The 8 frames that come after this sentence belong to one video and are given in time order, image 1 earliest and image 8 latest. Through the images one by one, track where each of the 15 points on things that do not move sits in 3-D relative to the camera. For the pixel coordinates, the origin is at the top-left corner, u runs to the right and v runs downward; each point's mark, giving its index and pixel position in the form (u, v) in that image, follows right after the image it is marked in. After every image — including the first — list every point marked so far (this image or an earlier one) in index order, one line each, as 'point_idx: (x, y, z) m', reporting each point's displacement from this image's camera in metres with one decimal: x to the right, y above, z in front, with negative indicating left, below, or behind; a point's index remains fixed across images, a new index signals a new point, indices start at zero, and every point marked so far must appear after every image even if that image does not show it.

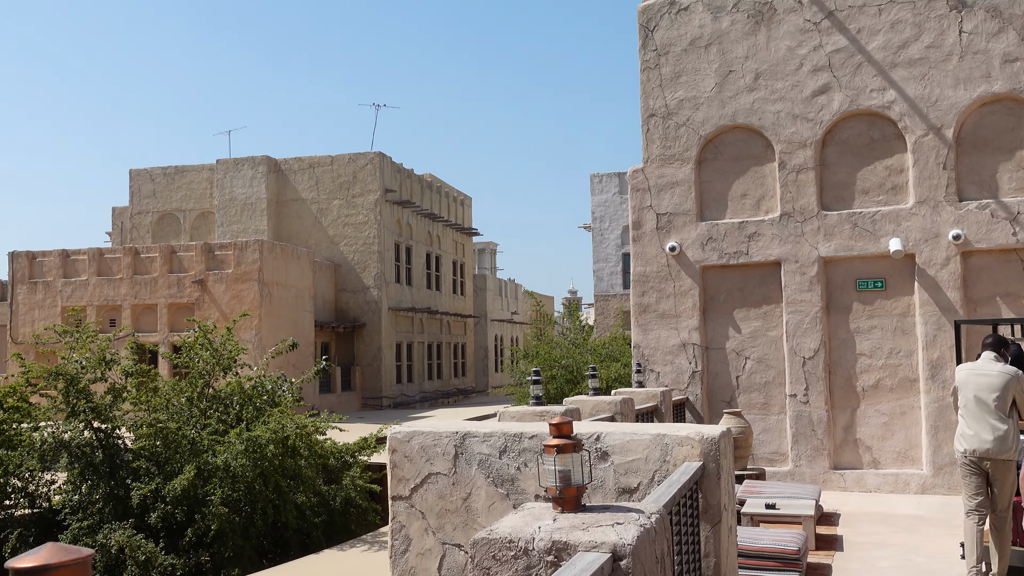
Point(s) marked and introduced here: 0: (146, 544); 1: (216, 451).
0: (-5.9, -4.1, +15.0) m
1: (-5.2, -2.9, +16.6) m
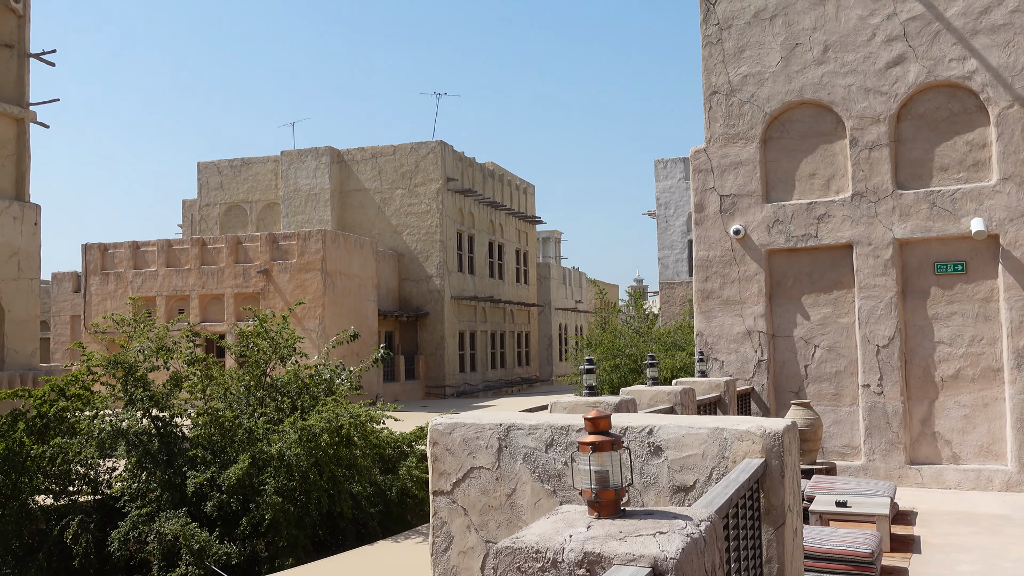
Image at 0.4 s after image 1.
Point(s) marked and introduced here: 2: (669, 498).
0: (-5.0, -3.9, +15.0) m
1: (-4.2, -2.7, +16.5) m
2: (+1.1, -1.5, +6.8) m
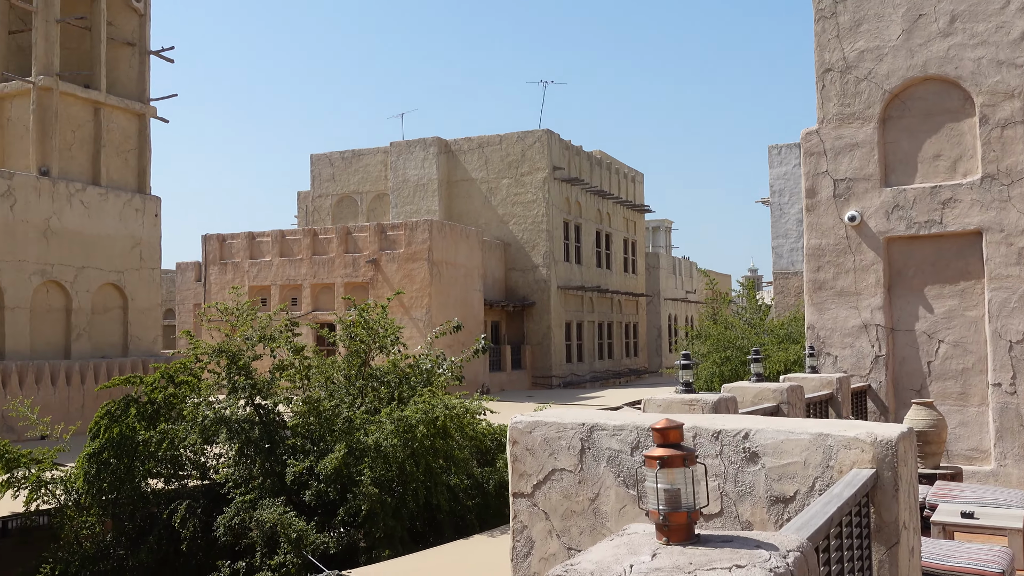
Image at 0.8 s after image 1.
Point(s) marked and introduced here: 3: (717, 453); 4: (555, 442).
0: (-3.4, -3.8, +15.1) m
1: (-2.5, -2.5, +16.4) m
2: (+1.7, -1.5, +6.2) m
3: (+1.4, -1.1, +6.4) m
4: (+0.3, -1.2, +7.1) m
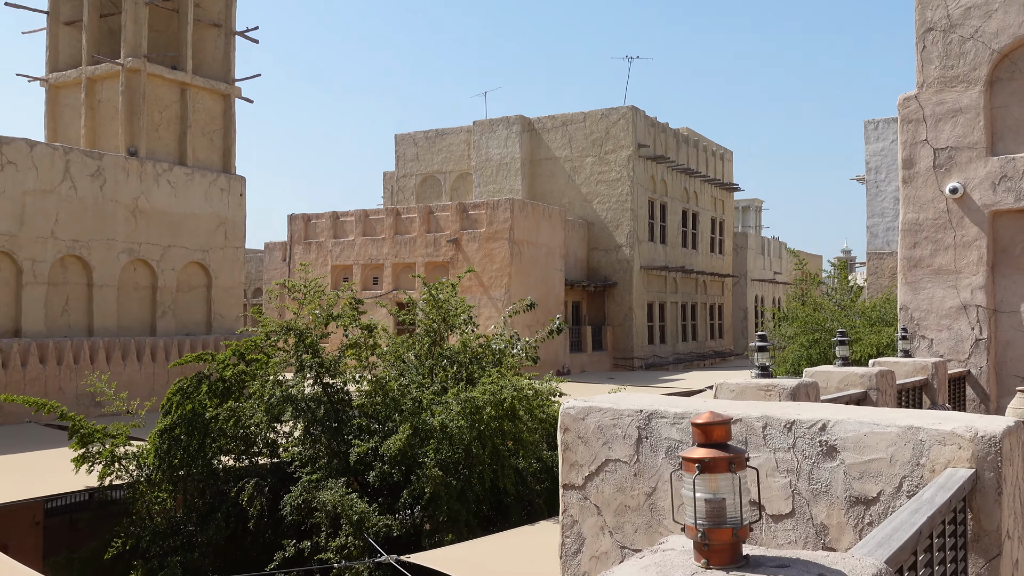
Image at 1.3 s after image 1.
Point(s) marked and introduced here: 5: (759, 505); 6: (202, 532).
0: (-2.4, -3.4, +14.8) m
1: (-1.3, -2.1, +16.0) m
2: (+1.9, -1.3, +5.5) m
3: (+1.7, -1.0, +5.7) m
4: (+0.7, -1.0, +6.4) m
5: (+1.5, -1.3, +5.8) m
6: (-5.7, -4.5, +17.3) m
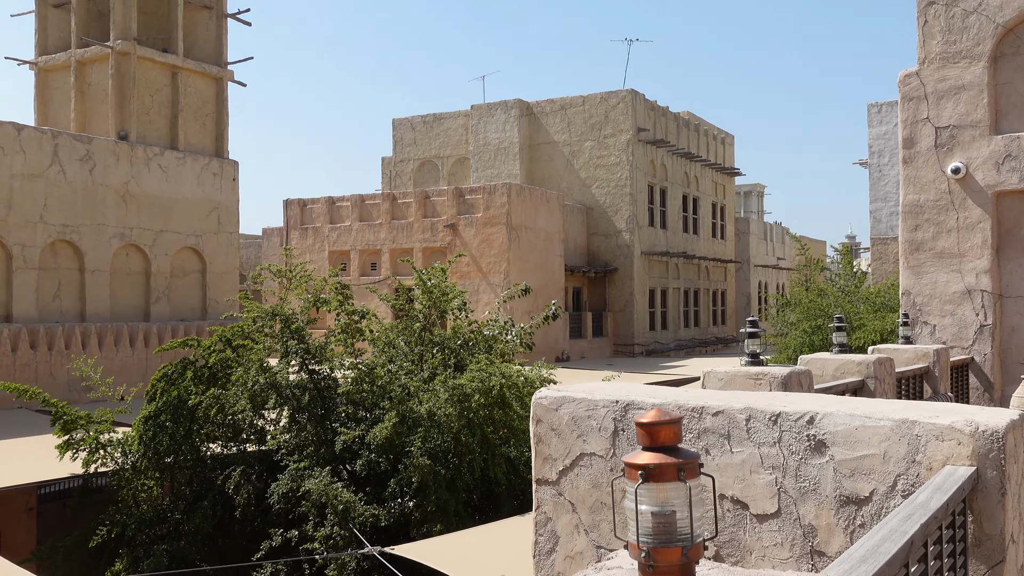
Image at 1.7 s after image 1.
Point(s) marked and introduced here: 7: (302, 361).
0: (-2.5, -3.2, +14.4) m
1: (-1.5, -1.8, +15.6) m
2: (+1.7, -1.2, +5.0) m
3: (+1.5, -0.9, +5.2) m
4: (+0.5, -0.9, +6.0) m
5: (+1.3, -1.2, +5.4) m
6: (-5.8, -4.2, +16.9) m
7: (-3.7, -1.3, +16.8) m
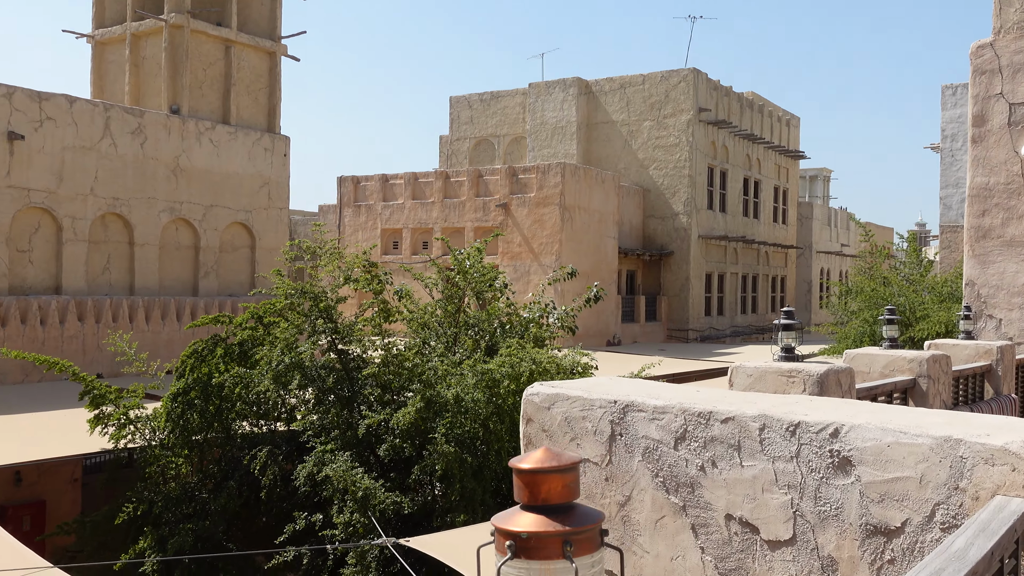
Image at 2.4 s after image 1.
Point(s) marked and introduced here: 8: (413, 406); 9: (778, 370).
0: (-2.1, -2.8, +13.9) m
1: (-1.0, -1.5, +15.0) m
2: (+1.6, -1.1, +4.2) m
3: (+1.3, -0.8, +4.5) m
4: (+0.4, -0.8, +5.3) m
5: (+1.2, -1.2, +4.6) m
6: (-5.3, -3.7, +16.7) m
7: (-3.1, -0.9, +16.4) m
8: (-1.5, -1.8, +14.4) m
9: (+2.0, -0.6, +7.2) m
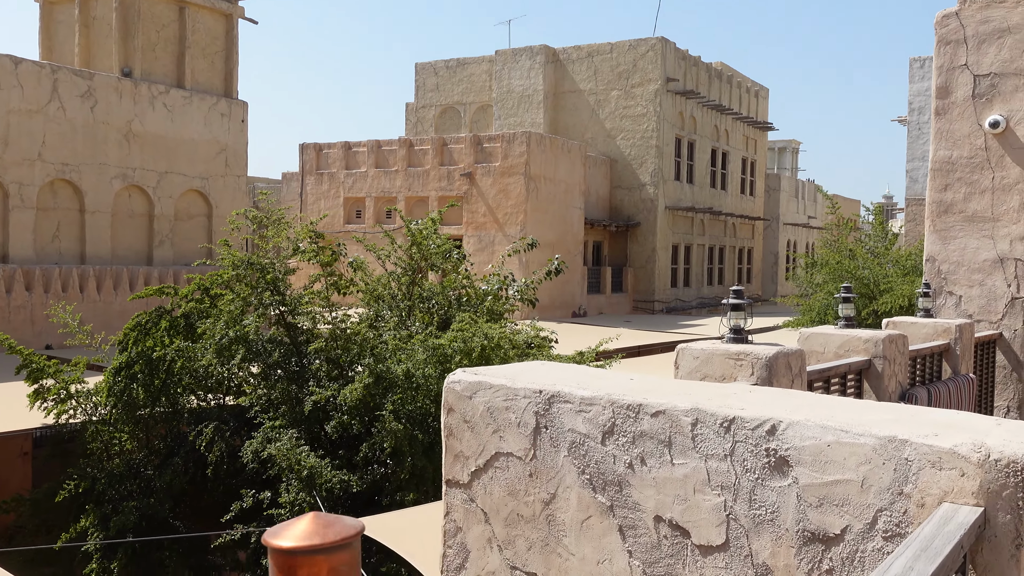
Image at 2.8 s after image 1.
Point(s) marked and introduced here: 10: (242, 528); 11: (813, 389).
0: (-2.8, -2.4, +13.4) m
1: (-1.7, -1.1, +14.6) m
2: (+1.2, -1.1, +3.9) m
3: (+0.9, -0.7, +4.1) m
4: (-0.1, -0.7, +4.9) m
5: (+0.8, -1.1, +4.2) m
6: (-6.1, -3.2, +16.1) m
7: (-3.9, -0.4, +15.8) m
8: (-2.2, -1.4, +13.9) m
9: (+1.6, -0.5, +6.9) m
10: (-4.3, -3.8, +14.9) m
11: (+2.5, -0.8, +7.8) m
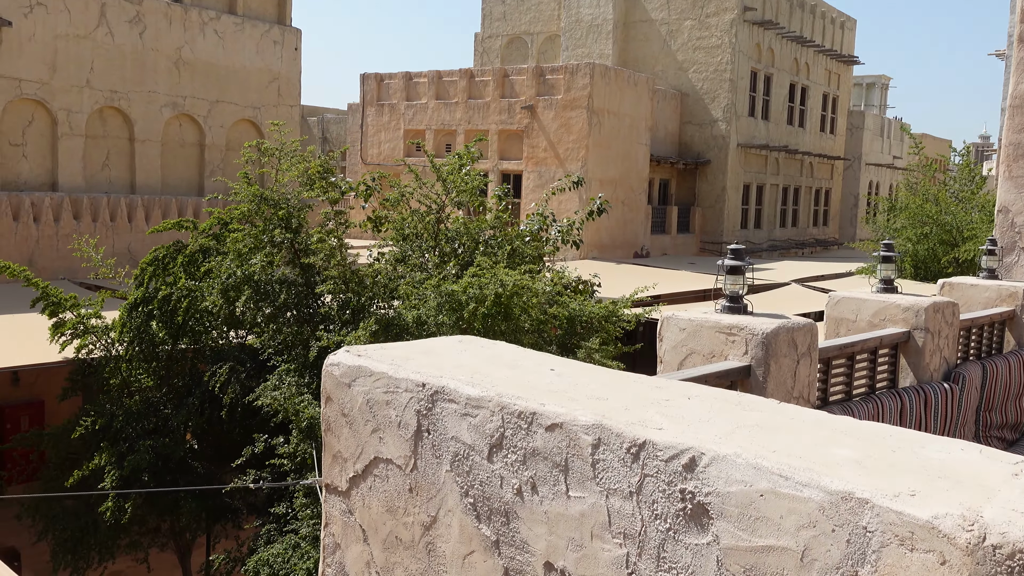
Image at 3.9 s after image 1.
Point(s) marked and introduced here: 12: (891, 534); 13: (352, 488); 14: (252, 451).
0: (-2.7, -1.6, +12.7) m
1: (-1.4, -0.2, +13.6) m
2: (+0.6, -1.0, +2.8) m
3: (+0.4, -0.6, +3.0) m
4: (-0.5, -0.5, +3.8) m
5: (+0.2, -1.0, +3.2) m
6: (-5.7, -2.2, +15.7) m
7: (-3.5, +0.6, +15.0) m
8: (-2.0, -0.6, +13.1) m
9: (+1.2, -0.2, +5.7) m
10: (-4.0, -2.9, +14.4) m
11: (+2.2, -0.6, +6.5) m
12: (+1.0, -0.6, +2.4) m
13: (-0.7, -0.9, +4.0) m
14: (-4.1, -2.6, +14.7) m
